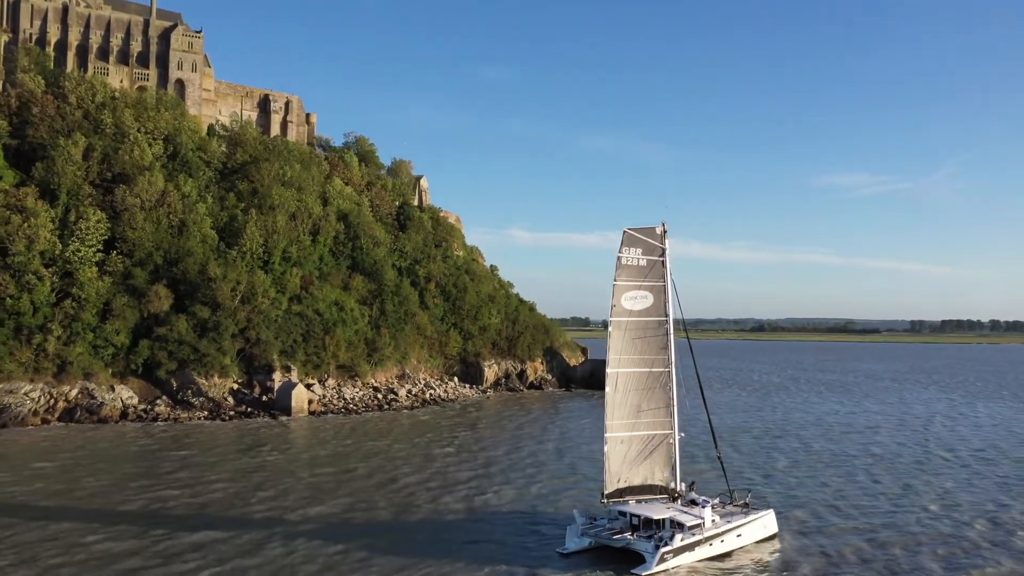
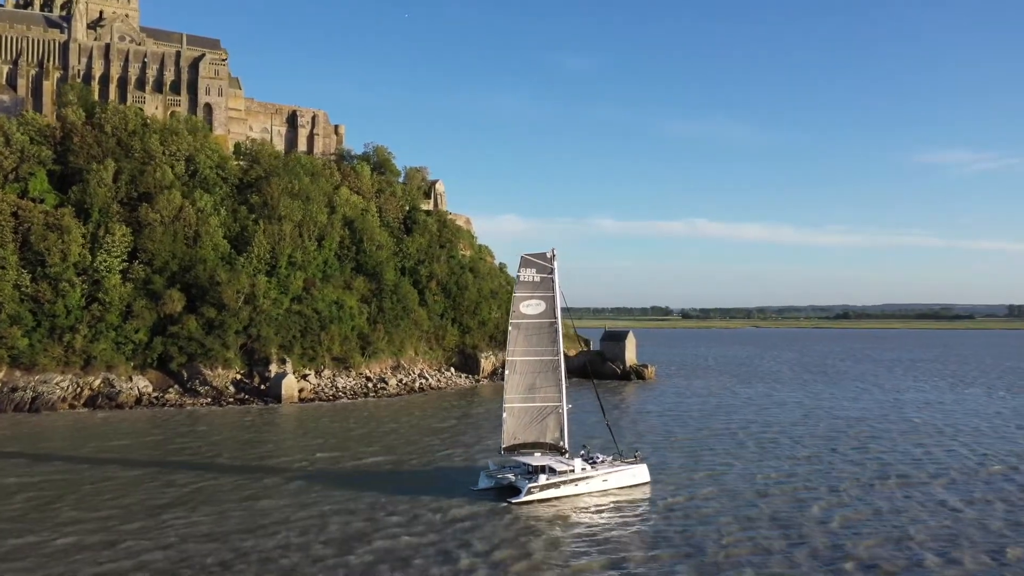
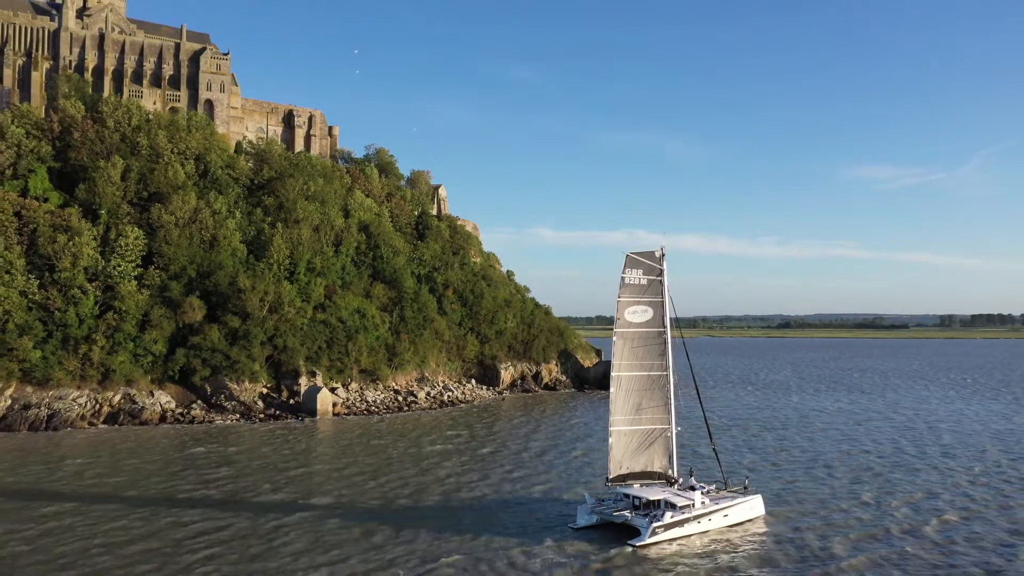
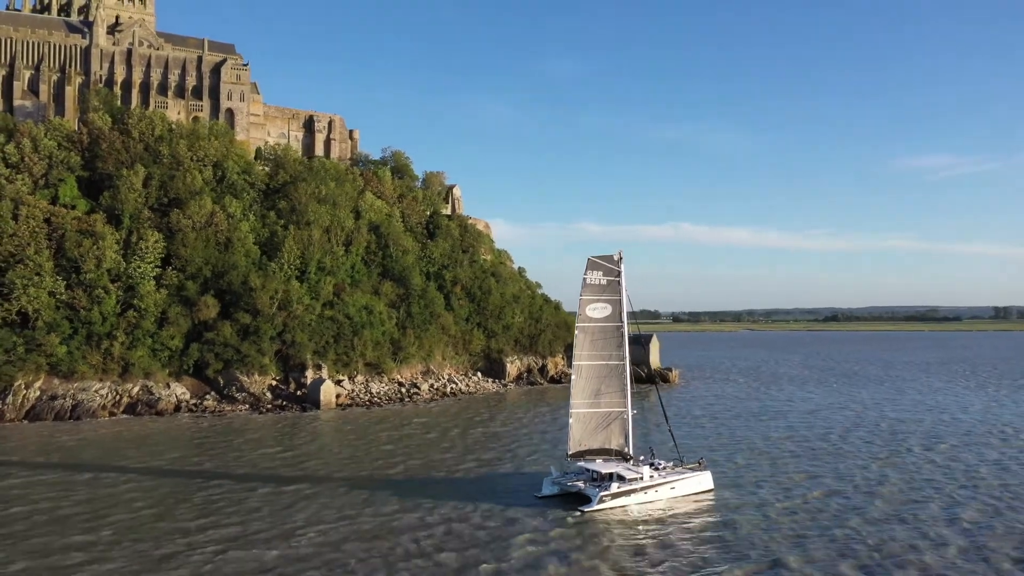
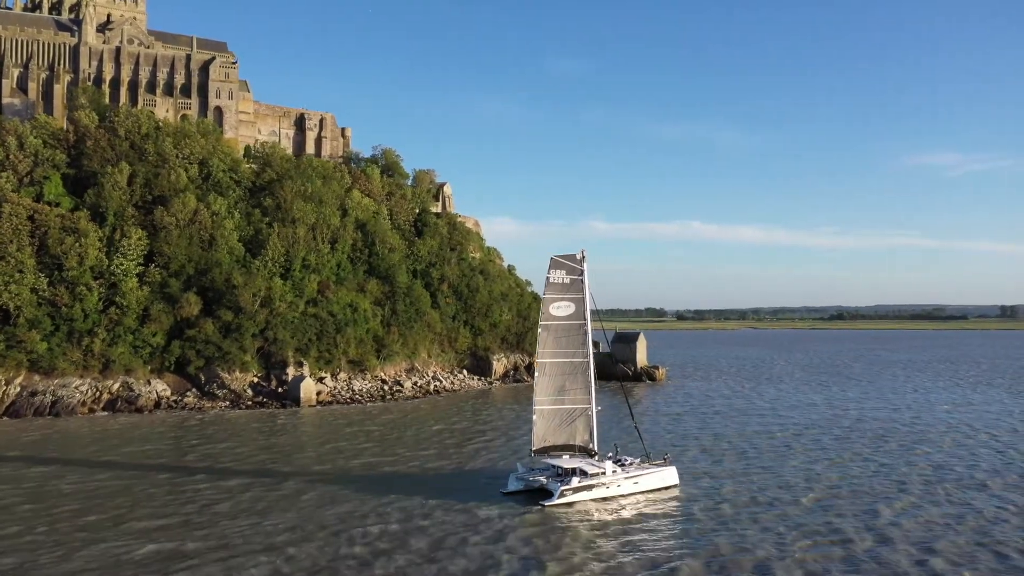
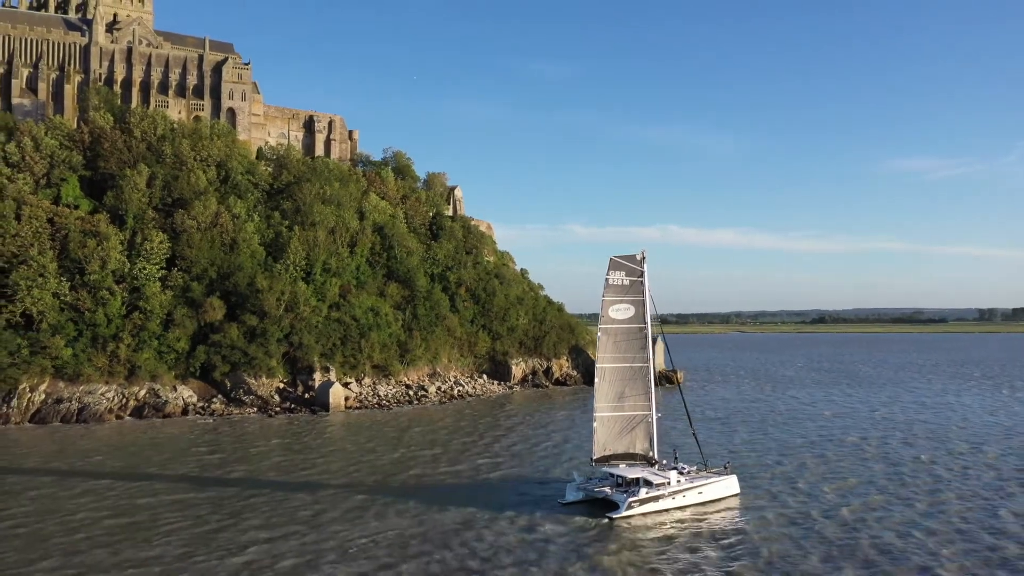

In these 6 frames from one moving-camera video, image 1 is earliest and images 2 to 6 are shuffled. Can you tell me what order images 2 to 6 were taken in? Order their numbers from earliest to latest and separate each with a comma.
3, 6, 4, 5, 2
